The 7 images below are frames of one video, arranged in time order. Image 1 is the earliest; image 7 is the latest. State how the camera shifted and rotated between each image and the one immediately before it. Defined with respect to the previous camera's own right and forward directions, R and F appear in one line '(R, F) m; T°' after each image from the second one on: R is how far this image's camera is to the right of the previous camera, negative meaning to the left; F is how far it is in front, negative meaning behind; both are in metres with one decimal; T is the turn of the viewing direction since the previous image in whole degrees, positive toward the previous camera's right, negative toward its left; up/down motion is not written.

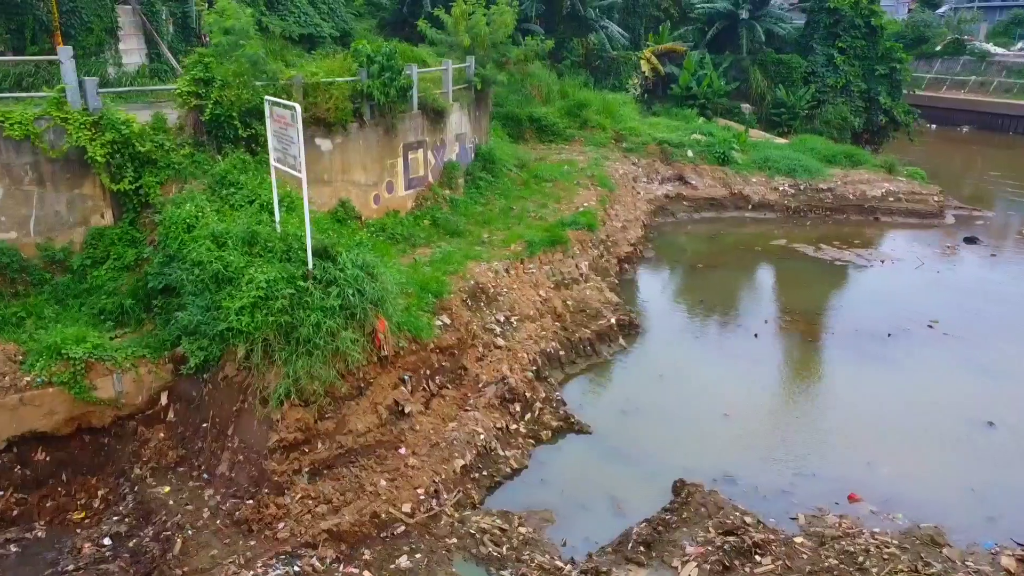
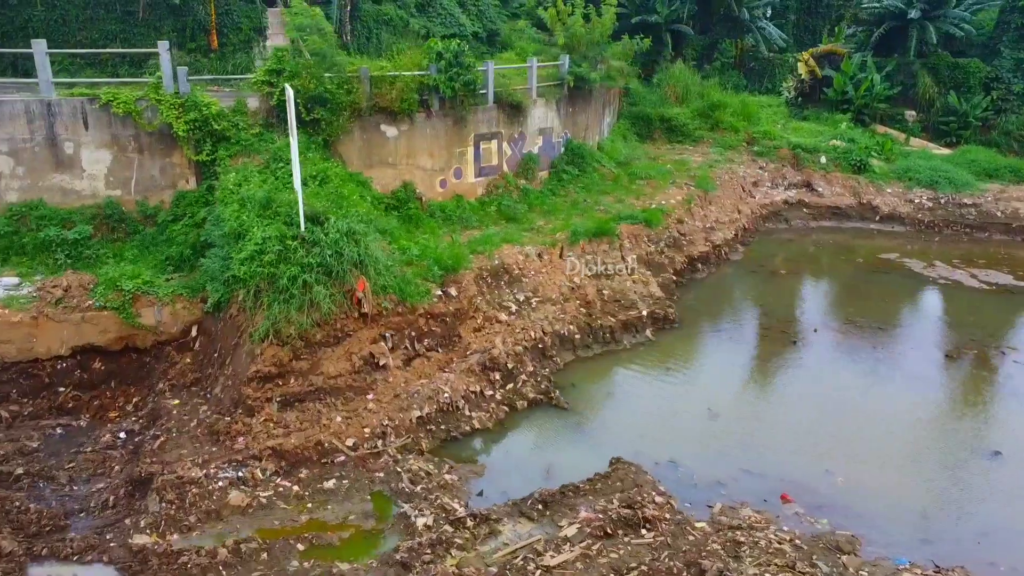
(+2.5, -0.4) m; -15°
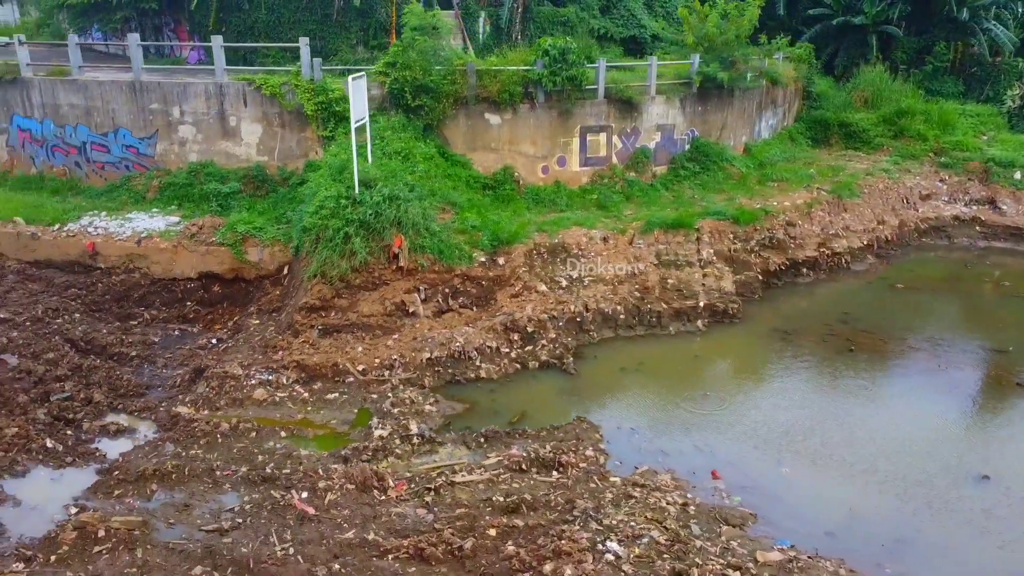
(+3.0, -0.6) m; -18°
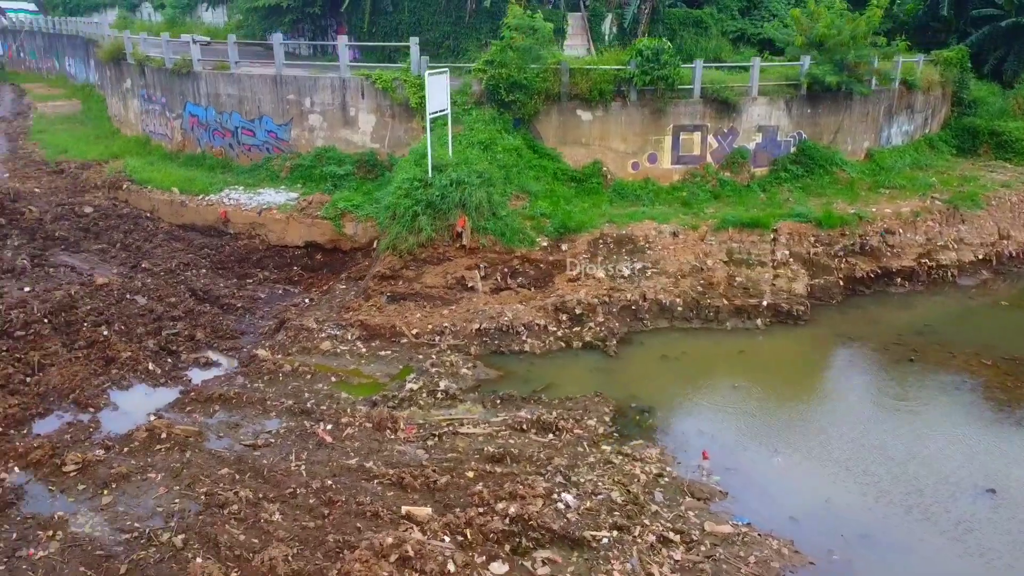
(+1.8, -0.6) m; -13°
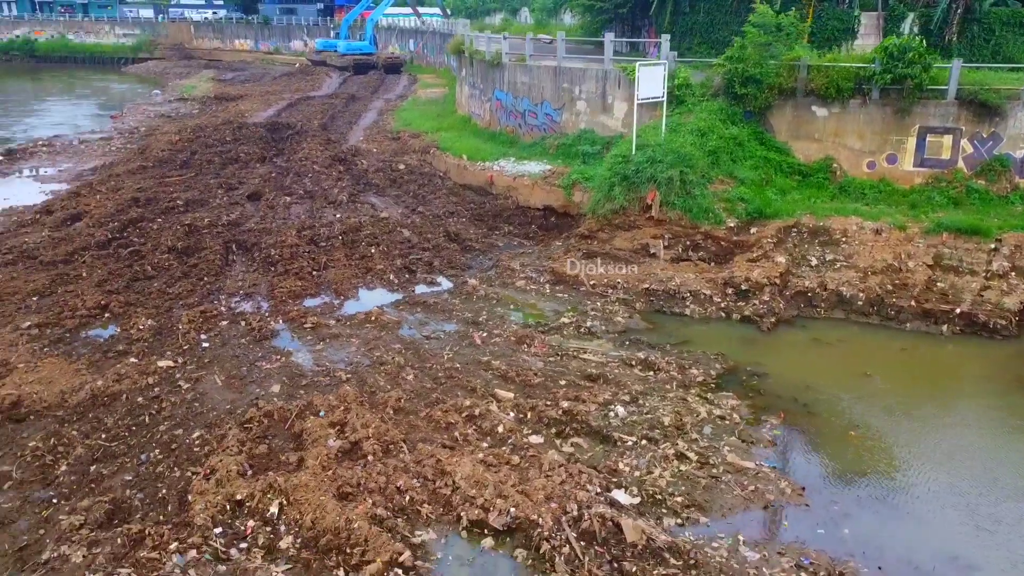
(+2.9, -1.2) m; -25°
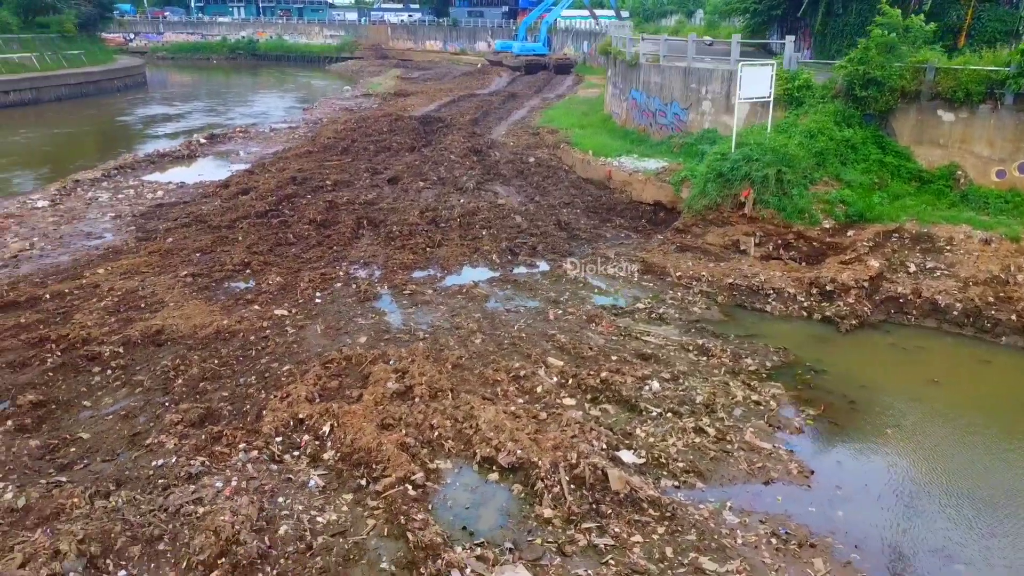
(+1.5, -0.7) m; -13°
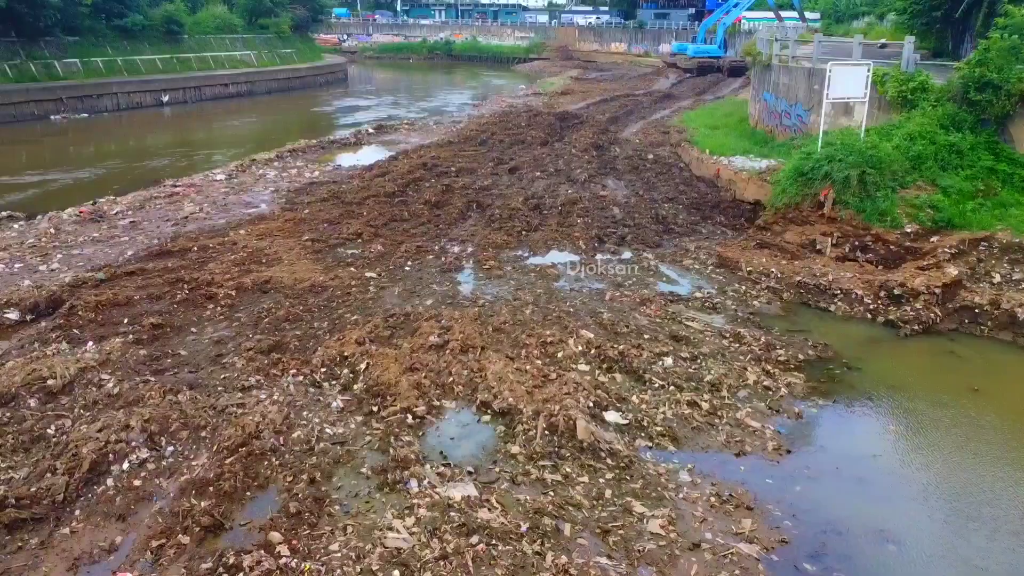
(+1.9, -0.8) m; -13°
